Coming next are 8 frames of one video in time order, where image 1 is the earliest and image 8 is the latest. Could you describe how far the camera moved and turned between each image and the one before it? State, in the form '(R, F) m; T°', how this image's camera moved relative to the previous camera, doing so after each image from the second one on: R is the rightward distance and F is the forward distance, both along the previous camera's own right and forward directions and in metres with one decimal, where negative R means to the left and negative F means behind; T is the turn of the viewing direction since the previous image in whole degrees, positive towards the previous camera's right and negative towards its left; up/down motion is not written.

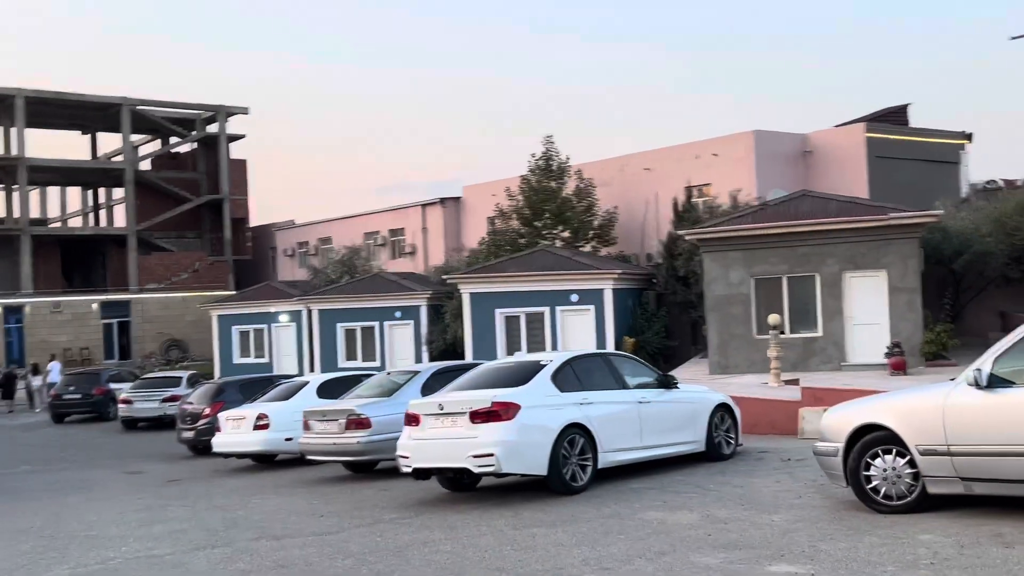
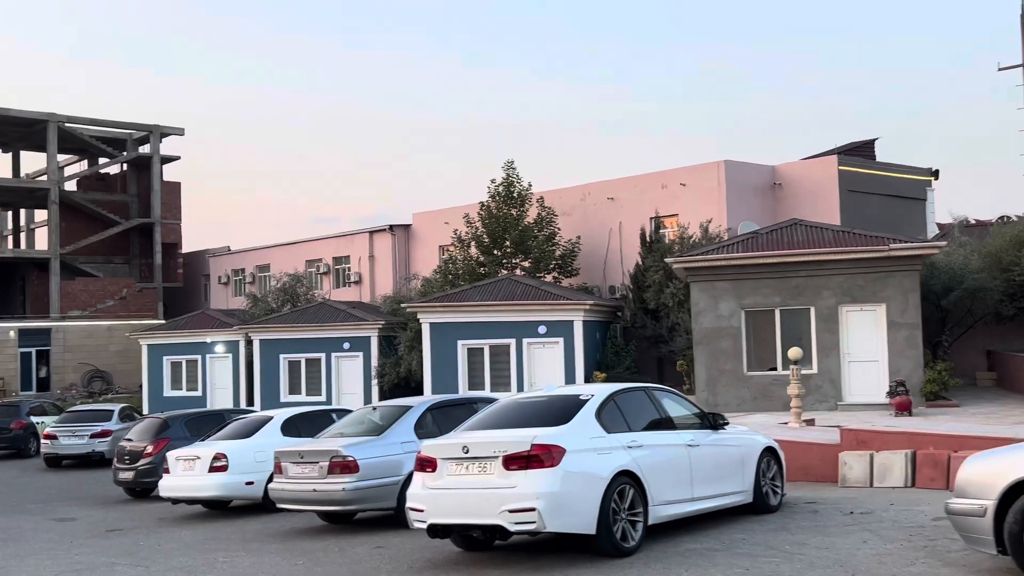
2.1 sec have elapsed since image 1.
(-1.0, +1.7) m; +4°
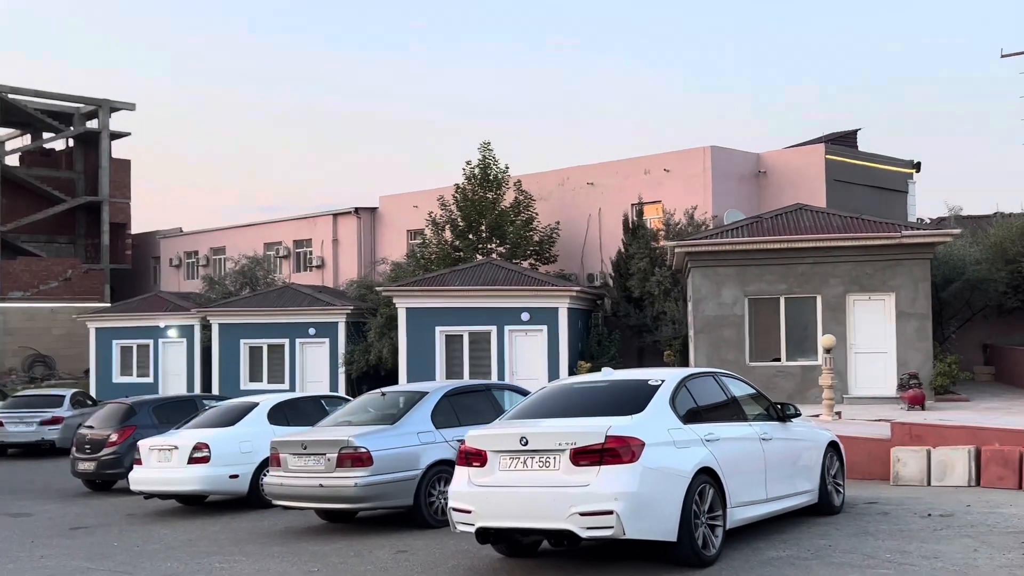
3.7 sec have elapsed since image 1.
(-0.9, +1.2) m; +3°
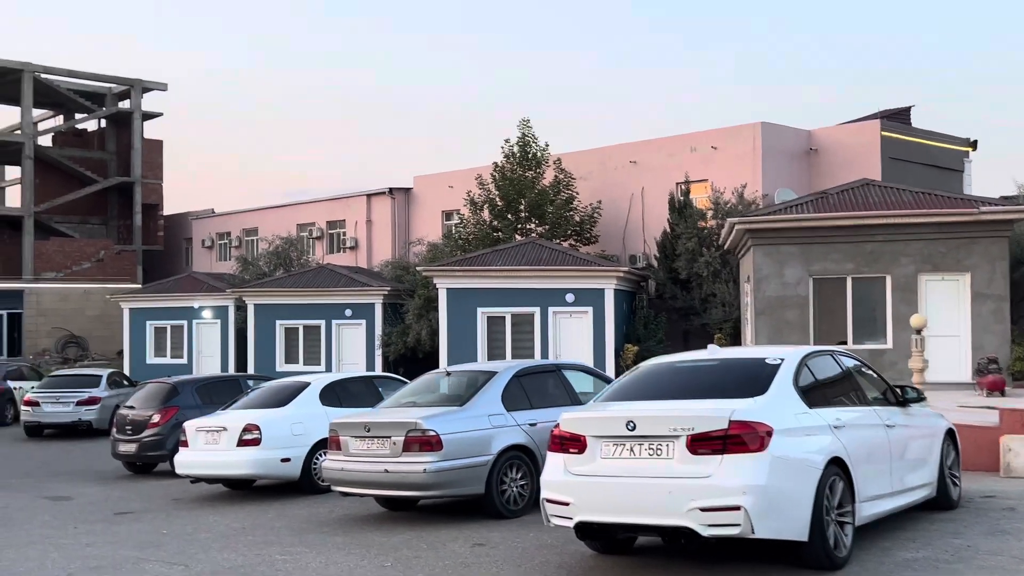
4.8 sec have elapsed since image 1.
(-0.6, +0.8) m; -1°
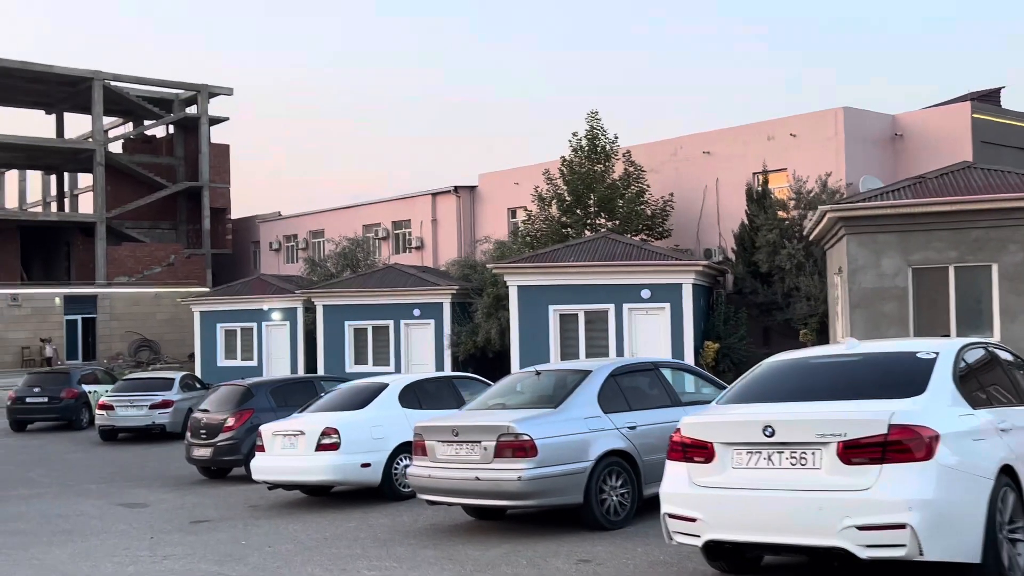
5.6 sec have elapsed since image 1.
(-0.3, +0.7) m; -4°
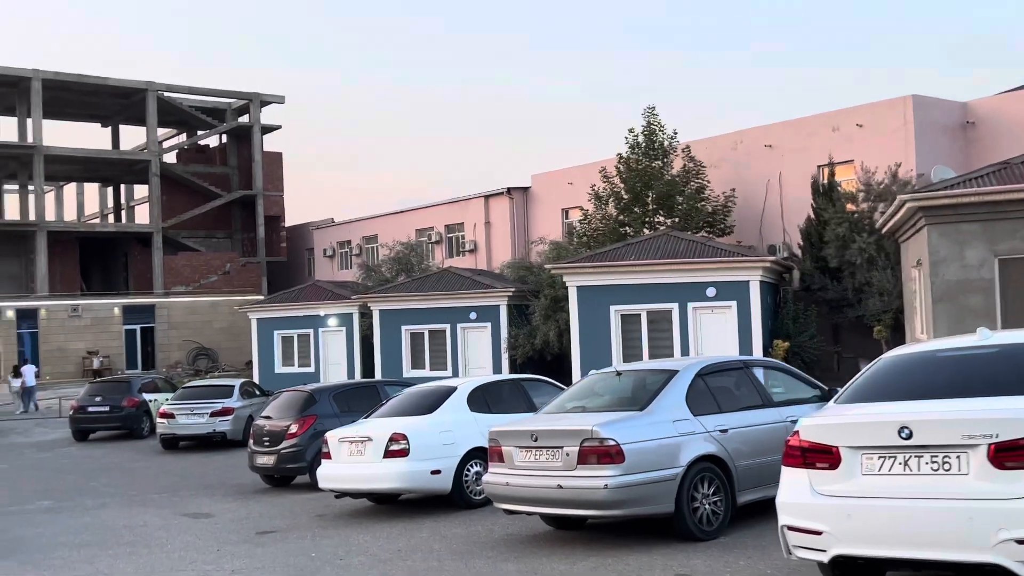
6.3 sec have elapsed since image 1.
(-0.3, +0.5) m; -3°
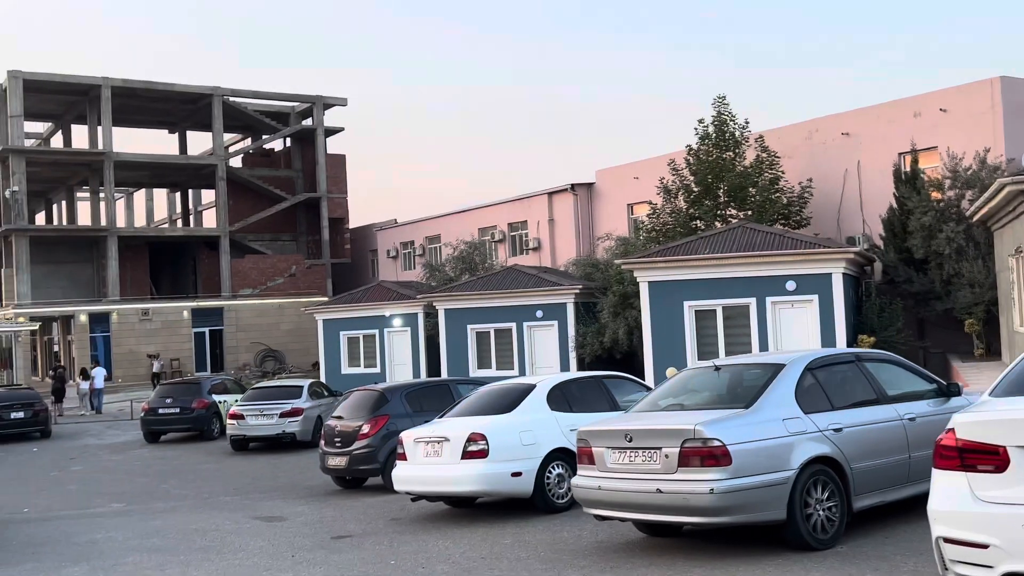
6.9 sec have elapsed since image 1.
(-0.2, +0.6) m; -4°
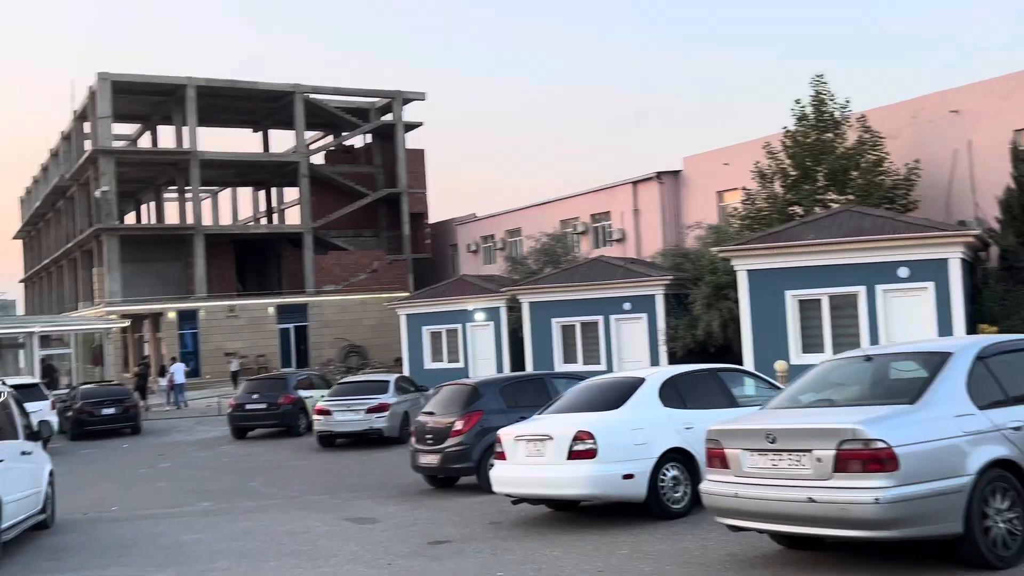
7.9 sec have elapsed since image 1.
(-0.3, +0.9) m; -5°
